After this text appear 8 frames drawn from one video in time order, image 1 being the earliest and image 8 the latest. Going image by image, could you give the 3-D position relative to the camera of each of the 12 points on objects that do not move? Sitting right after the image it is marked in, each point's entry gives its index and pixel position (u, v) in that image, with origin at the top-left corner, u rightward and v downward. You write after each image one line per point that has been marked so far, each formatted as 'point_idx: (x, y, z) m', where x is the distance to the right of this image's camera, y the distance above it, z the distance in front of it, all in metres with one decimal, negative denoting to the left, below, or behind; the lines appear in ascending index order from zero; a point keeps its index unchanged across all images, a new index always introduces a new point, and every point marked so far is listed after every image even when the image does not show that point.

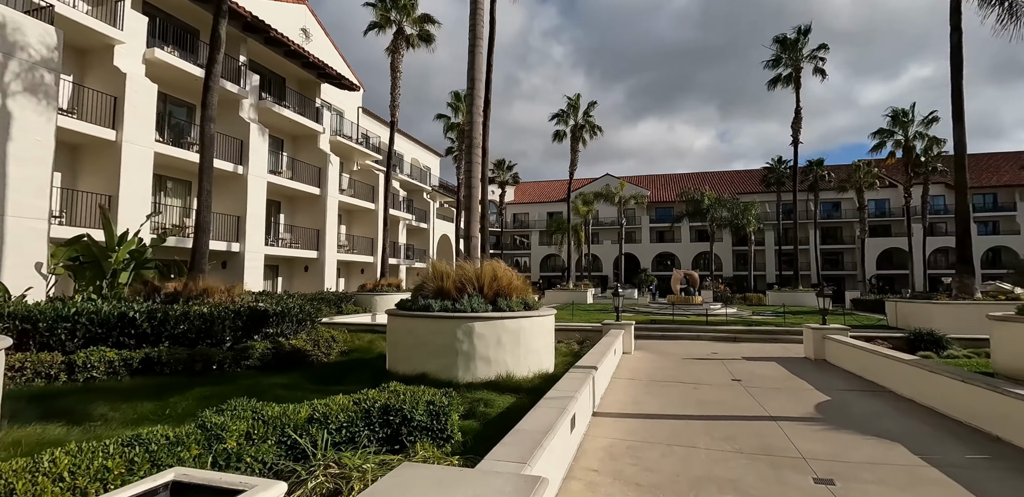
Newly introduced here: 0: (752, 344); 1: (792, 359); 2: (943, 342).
0: (+7.3, -2.9, +15.1) m
1: (+7.0, -2.7, +12.3) m
2: (+8.7, -1.9, +10.0) m
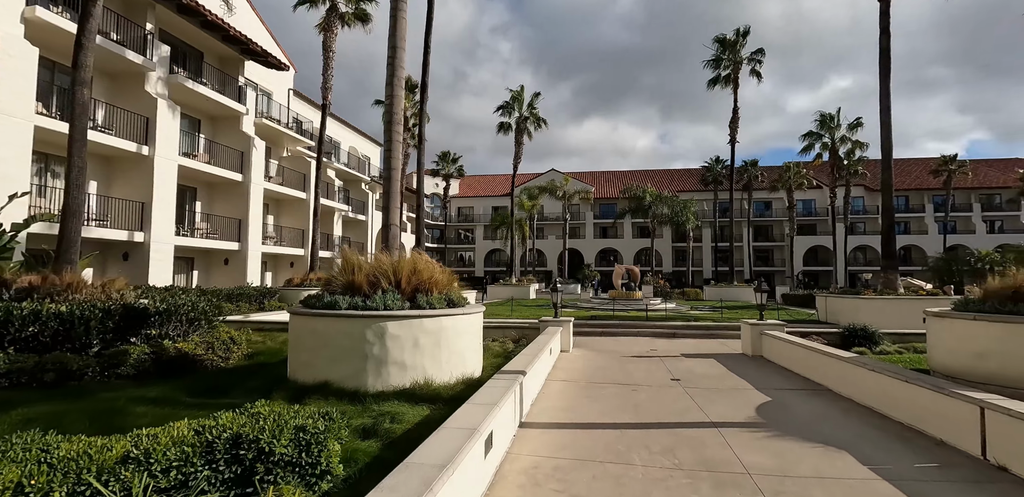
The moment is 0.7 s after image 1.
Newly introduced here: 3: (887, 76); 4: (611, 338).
0: (+5.3, -2.7, +14.9) m
1: (+5.3, -2.6, +12.1) m
2: (+7.3, -1.8, +9.9) m
3: (+12.4, +5.7, +16.4) m
4: (+3.1, -2.8, +15.2) m
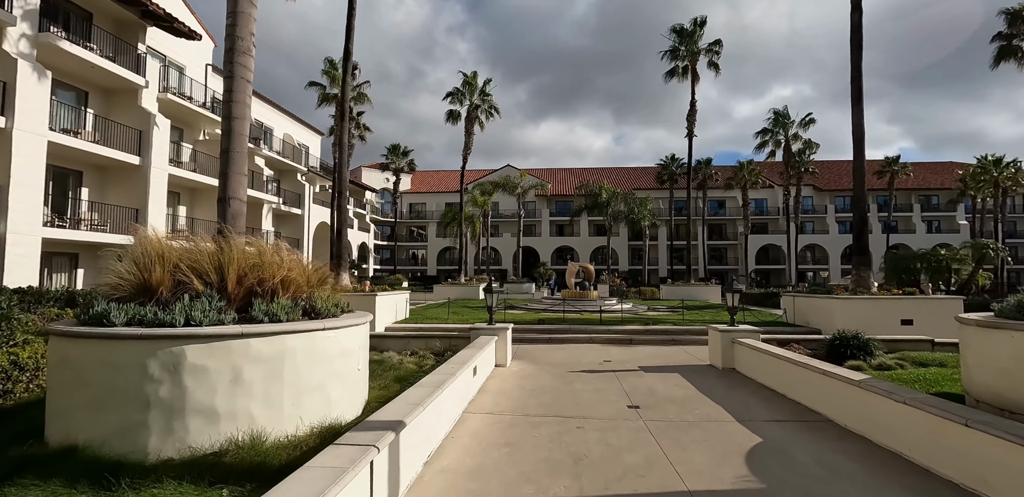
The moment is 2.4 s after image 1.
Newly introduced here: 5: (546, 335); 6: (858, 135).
0: (+3.5, -2.6, +12.9) m
1: (+3.8, -2.4, +10.2) m
2: (+5.9, -1.6, +8.2) m
3: (+10.5, +5.8, +15.0) m
4: (+1.3, -2.6, +13.0) m
5: (+1.0, -2.5, +14.1) m
6: (+10.4, +3.4, +14.8) m
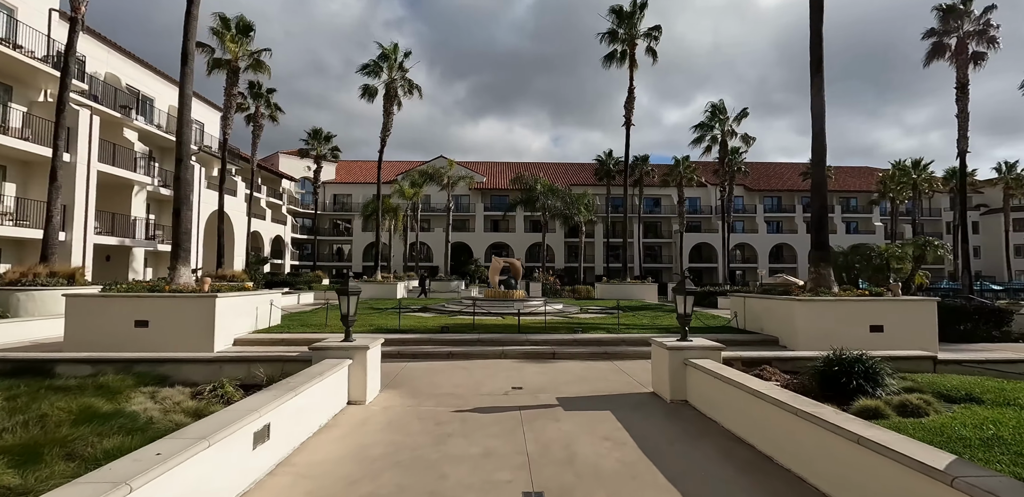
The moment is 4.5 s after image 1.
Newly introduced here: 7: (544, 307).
0: (+1.3, -2.3, +10.1) m
1: (+1.8, -2.2, +7.4) m
2: (+4.2, -1.4, +5.6) m
3: (+8.0, +6.0, +13.0) m
4: (-1.0, -2.3, +9.9) m
5: (-1.4, -2.2, +11.0) m
6: (+7.9, +3.6, +12.7) m
7: (+1.2, -2.2, +18.4) m
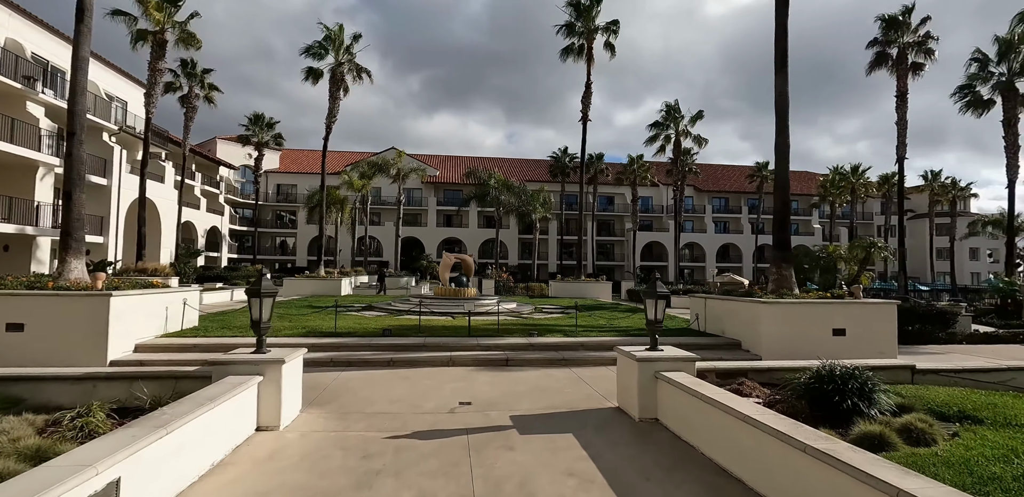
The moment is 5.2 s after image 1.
0: (+0.3, -2.3, +9.1) m
1: (+1.1, -2.2, +6.5) m
2: (+3.6, -1.5, +5.0) m
3: (+6.9, +6.0, +12.6) m
4: (-1.9, -2.2, +8.8) m
5: (-2.4, -2.1, +9.8) m
6: (+6.7, +3.6, +12.3) m
7: (-0.5, -2.1, +17.4) m
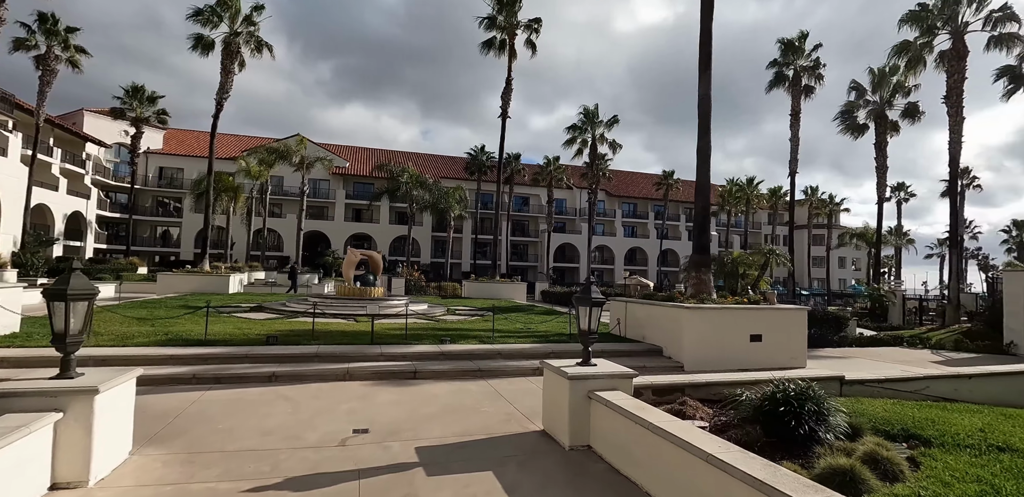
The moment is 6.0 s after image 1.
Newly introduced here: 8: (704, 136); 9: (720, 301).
0: (-1.2, -2.2, +8.0) m
1: (+0.1, -2.2, +5.5) m
2: (+2.8, -1.5, +4.5) m
3: (+5.0, +5.9, +12.5) m
4: (-3.3, -2.1, +7.2) m
5: (-4.0, -1.9, +8.2) m
6: (+4.8, +3.5, +12.3) m
7: (-3.4, -1.9, +16.0) m
8: (+4.8, +2.8, +12.2) m
9: (+4.7, -1.2, +11.2) m
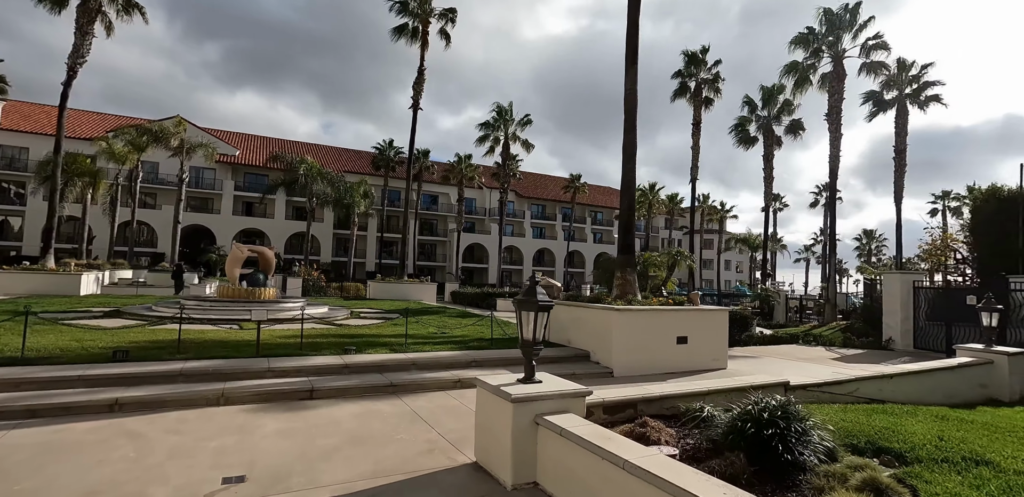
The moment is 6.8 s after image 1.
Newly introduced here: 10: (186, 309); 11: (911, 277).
0: (-2.3, -2.1, +6.6) m
1: (-0.6, -2.1, +4.4) m
2: (+2.3, -1.5, +3.9) m
3: (+3.0, +5.9, +12.2) m
4: (-4.2, -2.0, +5.5) m
5: (-5.0, -1.8, +6.3) m
6: (+2.9, +3.5, +11.9) m
7: (-5.9, -1.8, +14.1) m
8: (+2.9, +2.8, +11.9) m
9: (+2.9, -1.2, +10.8) m
10: (-8.8, -1.7, +13.4) m
11: (+11.9, -0.9, +14.7) m
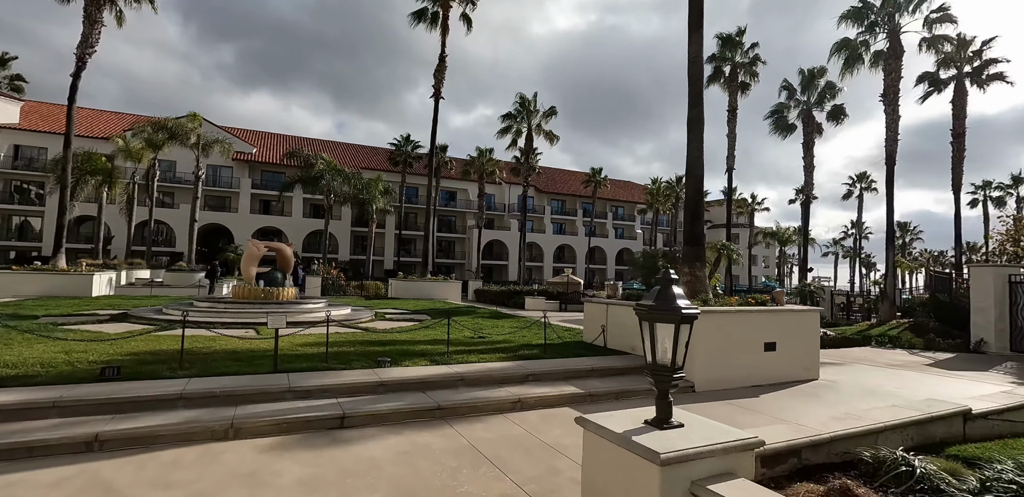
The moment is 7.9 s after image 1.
0: (-1.4, -2.0, +5.3) m
1: (+0.3, -2.0, +3.0) m
2: (+3.1, -1.3, +2.4) m
3: (+4.0, +6.1, +10.7) m
4: (-3.4, -1.9, +4.2) m
5: (-4.2, -1.7, +5.0) m
6: (+3.9, +3.6, +10.4) m
7: (-4.9, -1.7, +12.8) m
8: (+3.8, +3.0, +10.3) m
9: (+3.9, -1.0, +9.3) m
10: (-7.7, -1.6, +12.2) m
11: (+13.0, -0.6, +12.9) m
